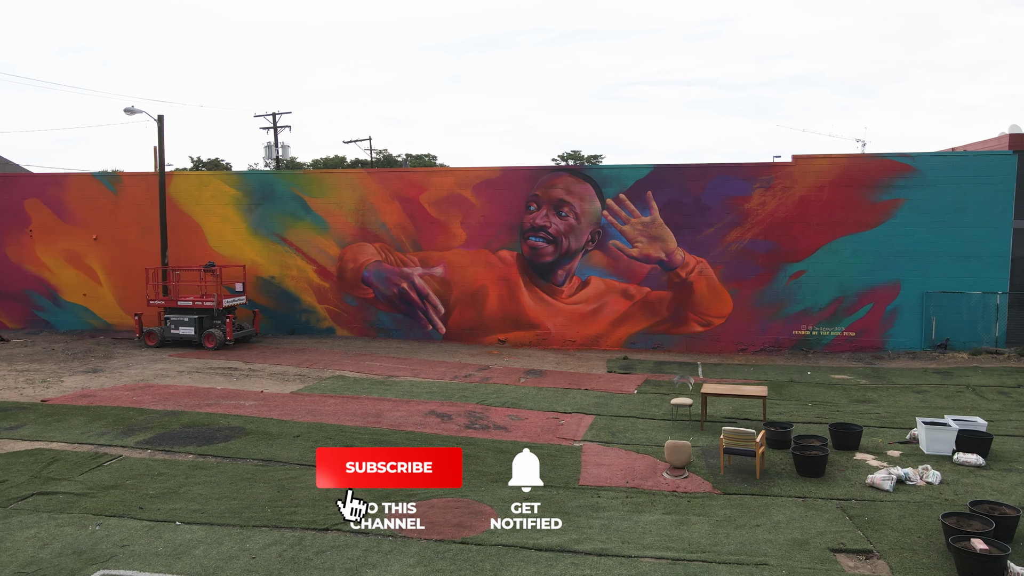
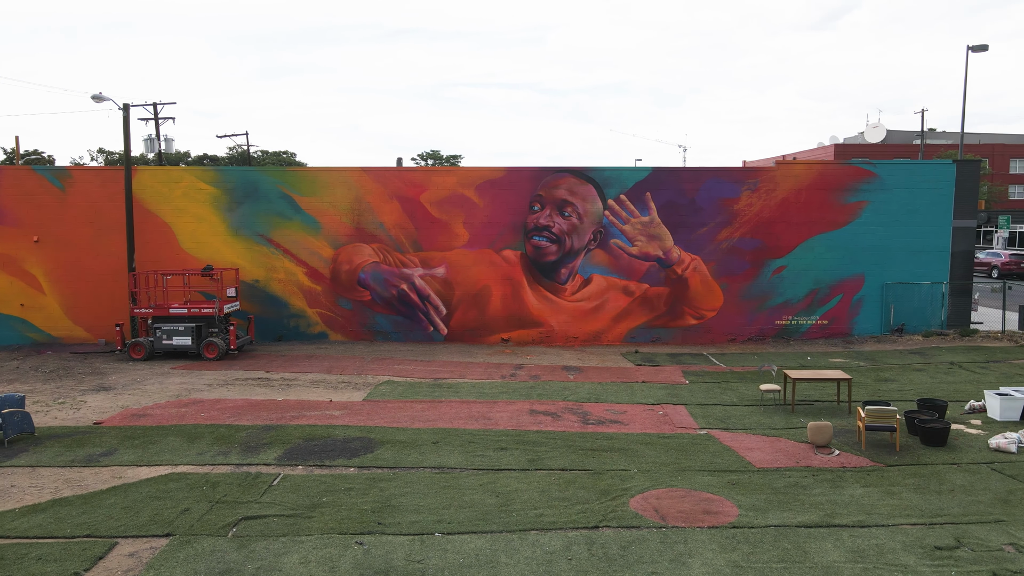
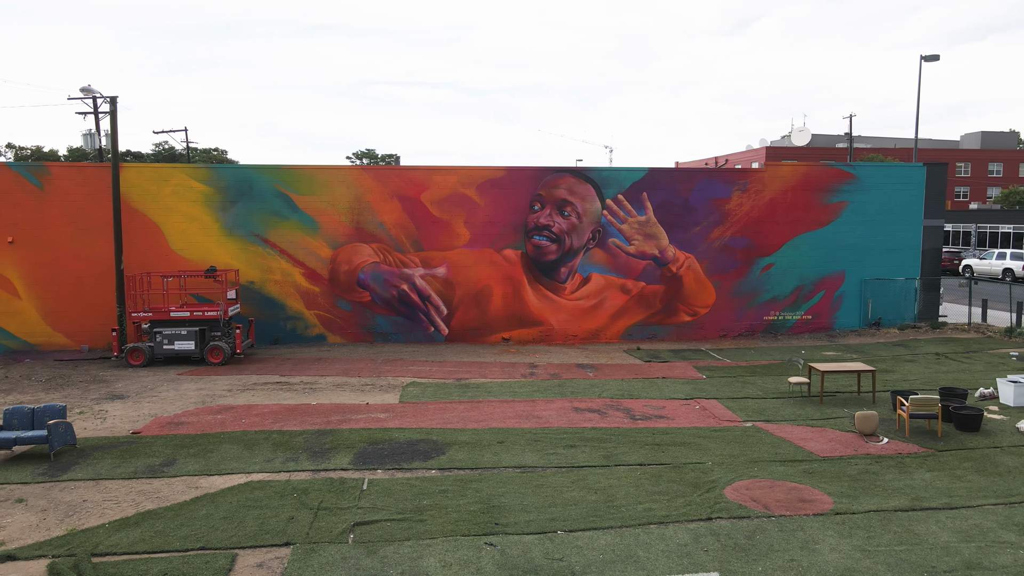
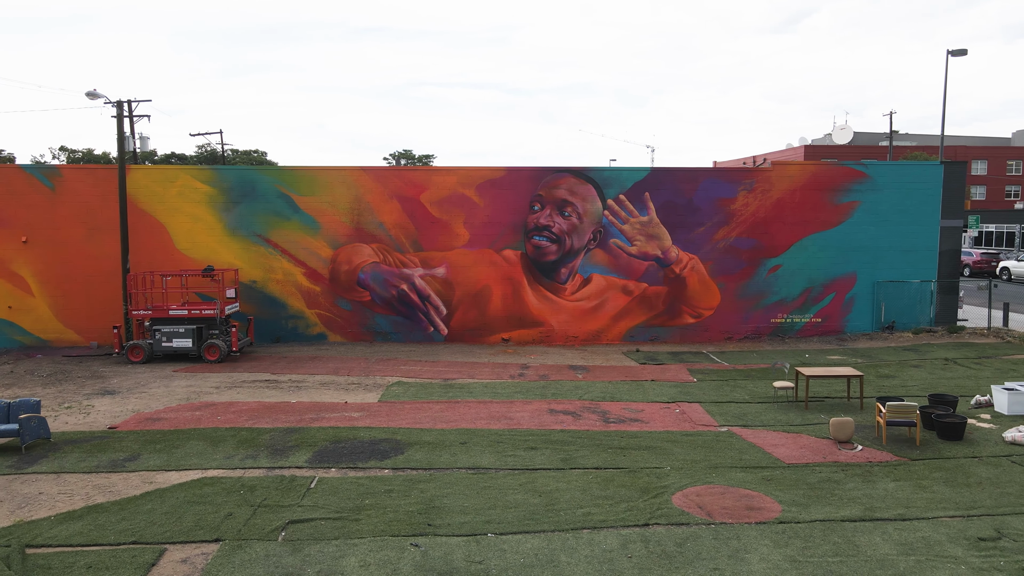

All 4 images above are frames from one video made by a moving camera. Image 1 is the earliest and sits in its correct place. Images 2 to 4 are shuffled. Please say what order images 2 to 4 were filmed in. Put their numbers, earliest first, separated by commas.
2, 4, 3
